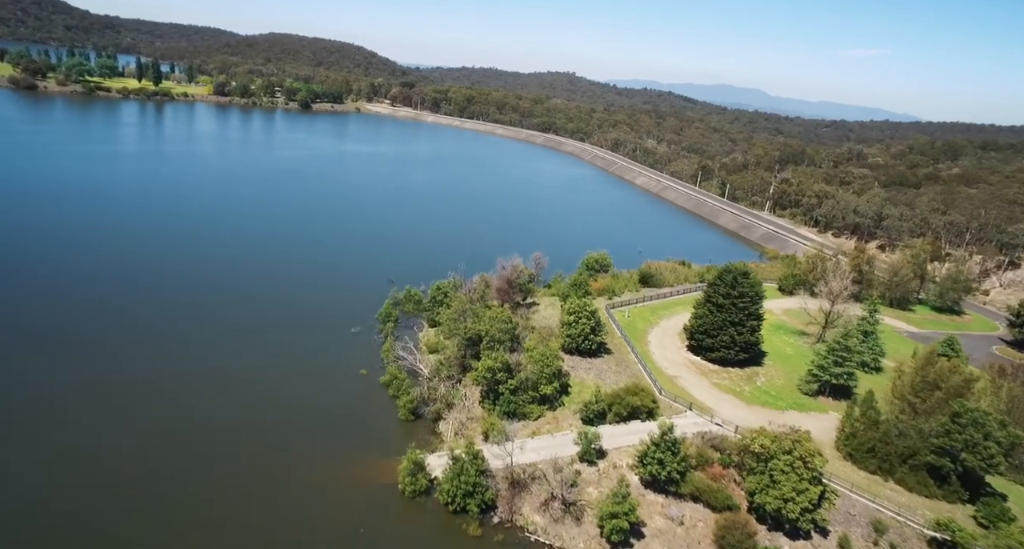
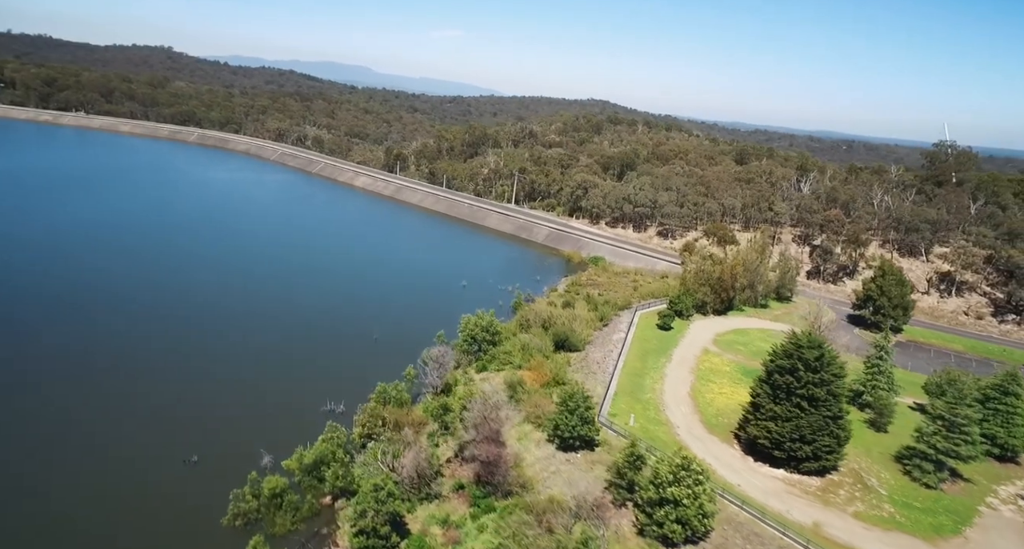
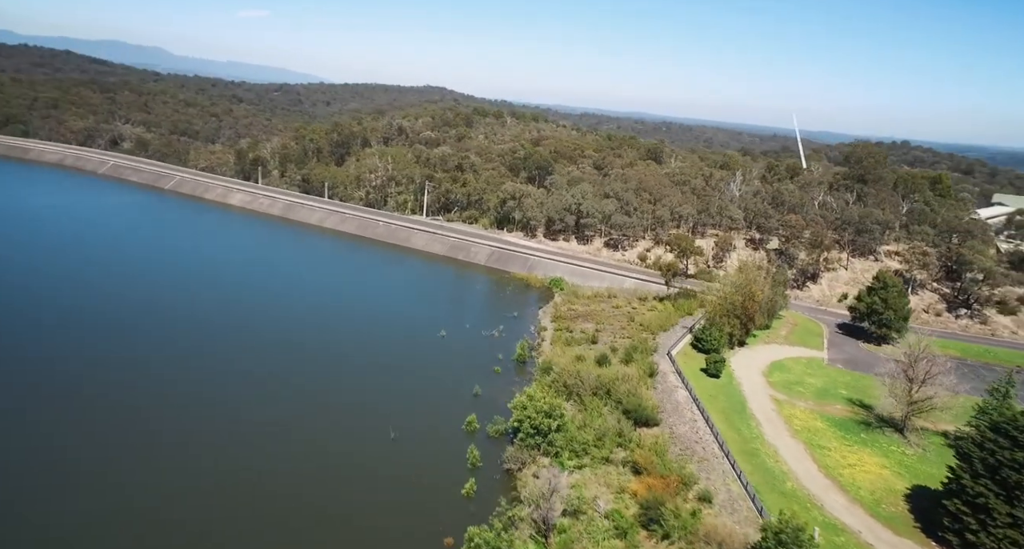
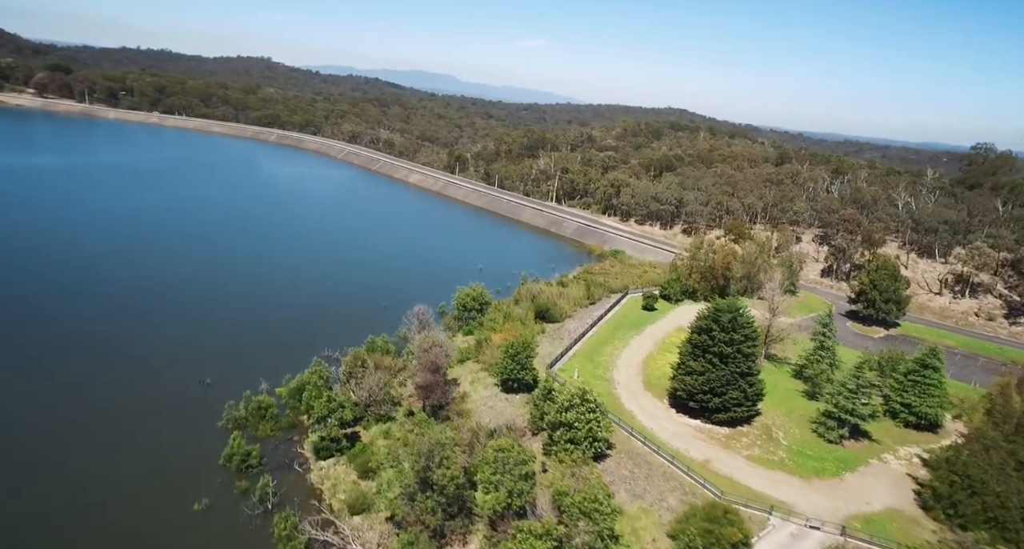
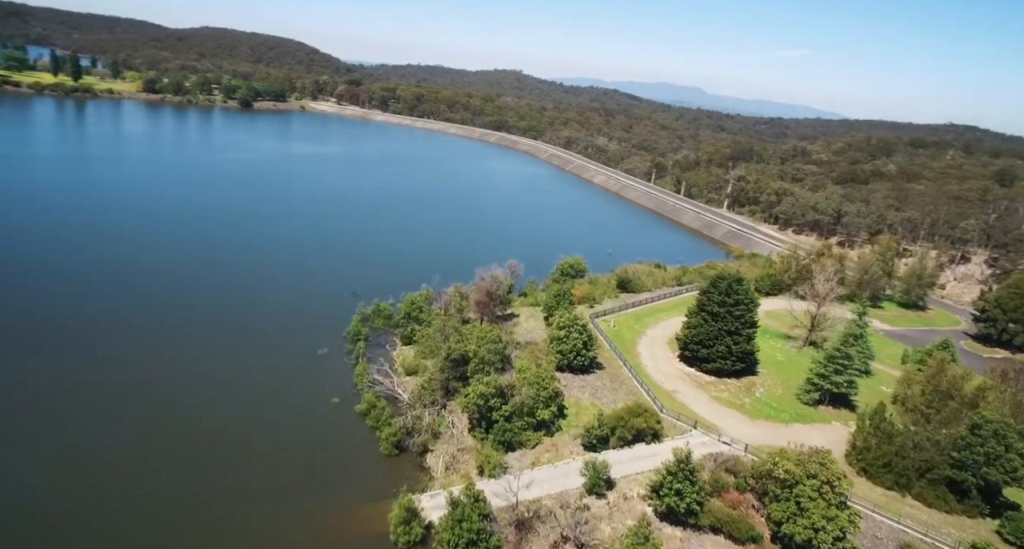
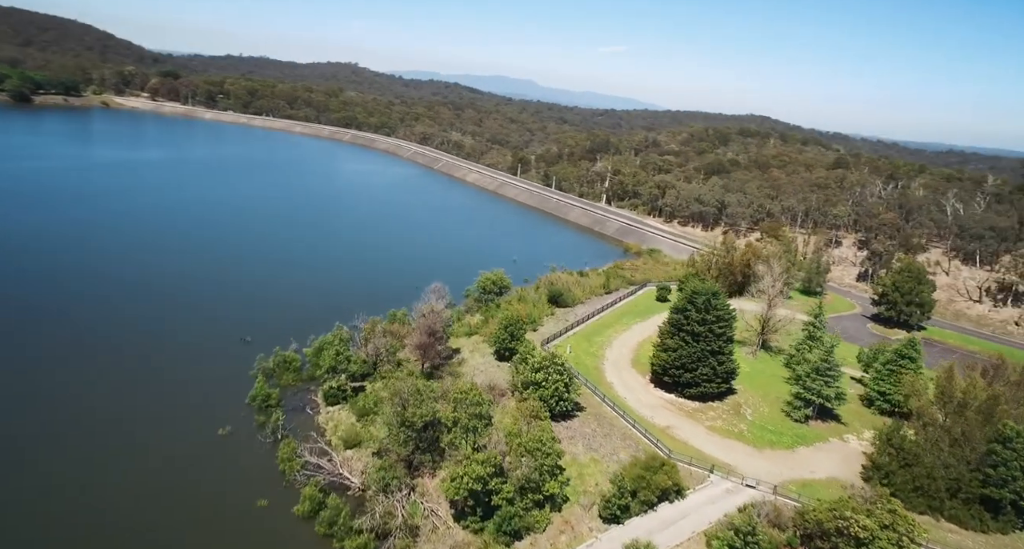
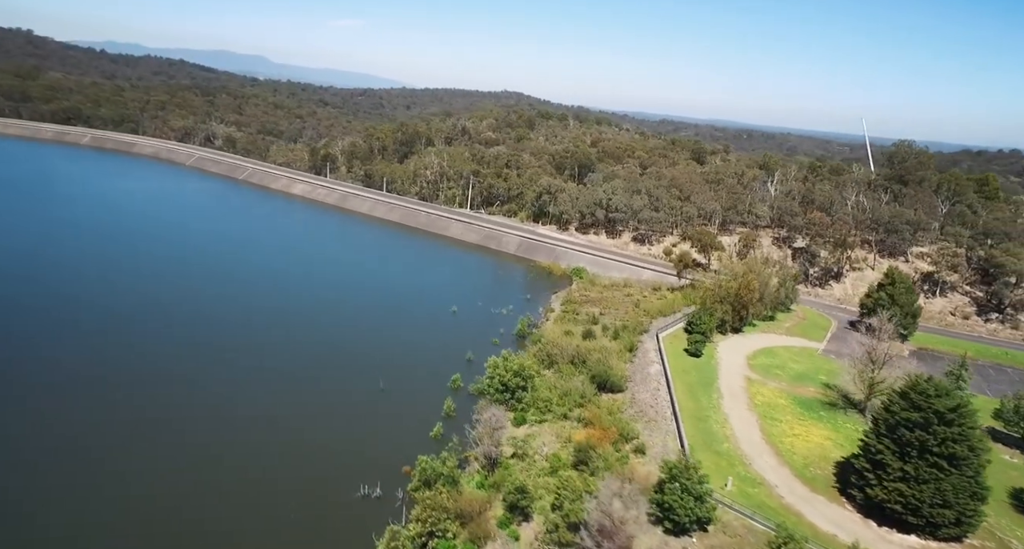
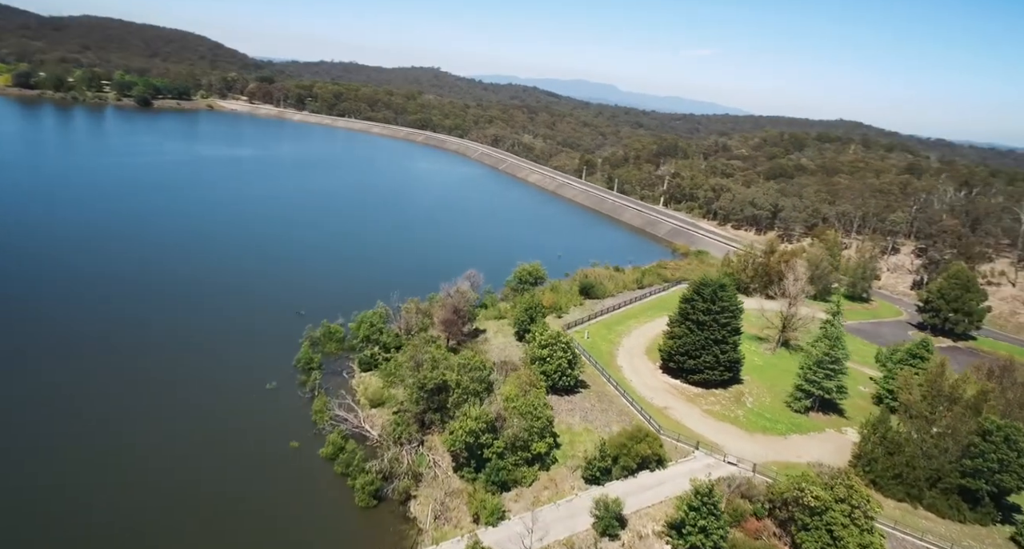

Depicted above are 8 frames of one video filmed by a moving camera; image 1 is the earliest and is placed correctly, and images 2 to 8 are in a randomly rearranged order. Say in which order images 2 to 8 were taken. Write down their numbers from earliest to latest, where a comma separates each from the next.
5, 8, 6, 4, 2, 7, 3
